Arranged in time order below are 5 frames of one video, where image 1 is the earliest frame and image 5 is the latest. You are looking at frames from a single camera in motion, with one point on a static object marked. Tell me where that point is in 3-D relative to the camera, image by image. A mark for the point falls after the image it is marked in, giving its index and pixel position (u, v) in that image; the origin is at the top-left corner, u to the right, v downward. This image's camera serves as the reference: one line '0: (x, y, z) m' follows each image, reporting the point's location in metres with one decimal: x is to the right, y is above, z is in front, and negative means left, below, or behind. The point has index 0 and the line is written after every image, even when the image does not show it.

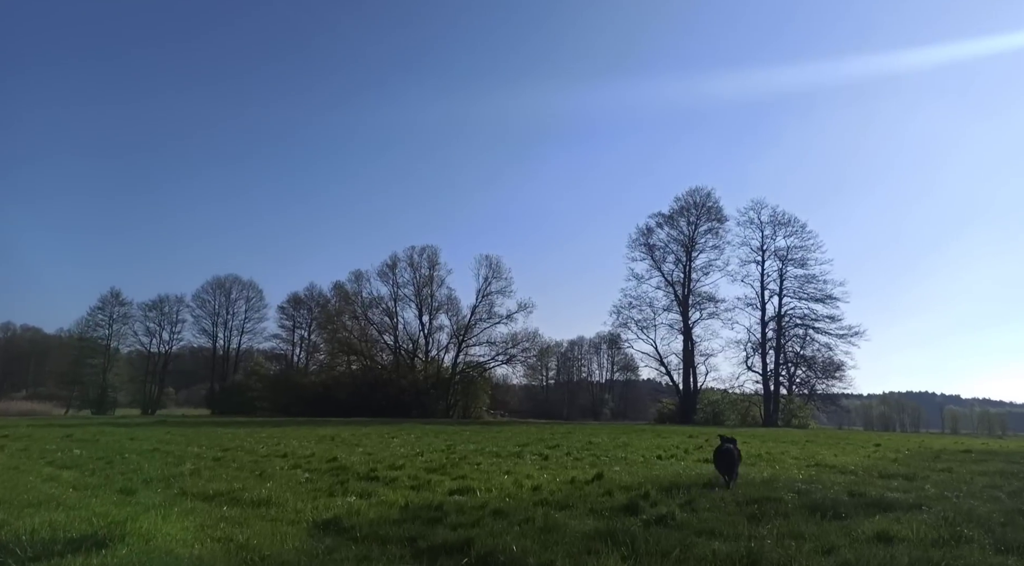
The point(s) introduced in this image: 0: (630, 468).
0: (+2.2, -3.6, +13.5) m
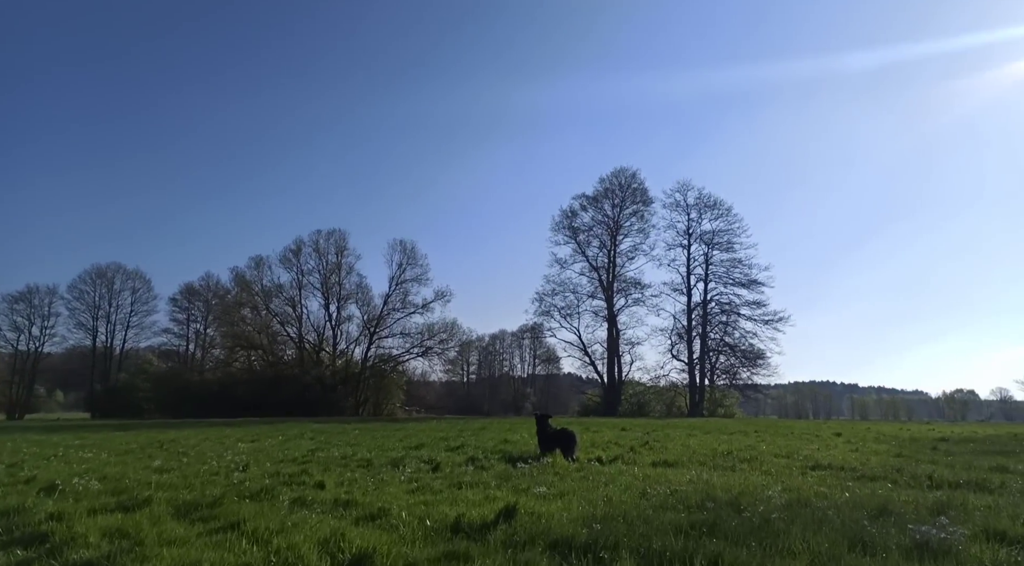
0: (+0.6, -2.4, +8.5) m
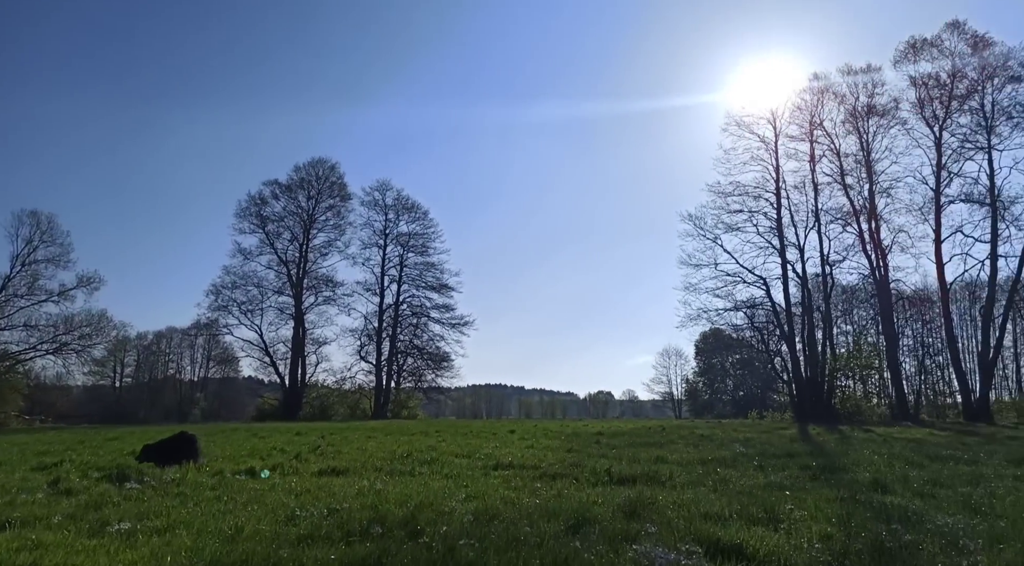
0: (-2.8, -2.0, +5.9) m
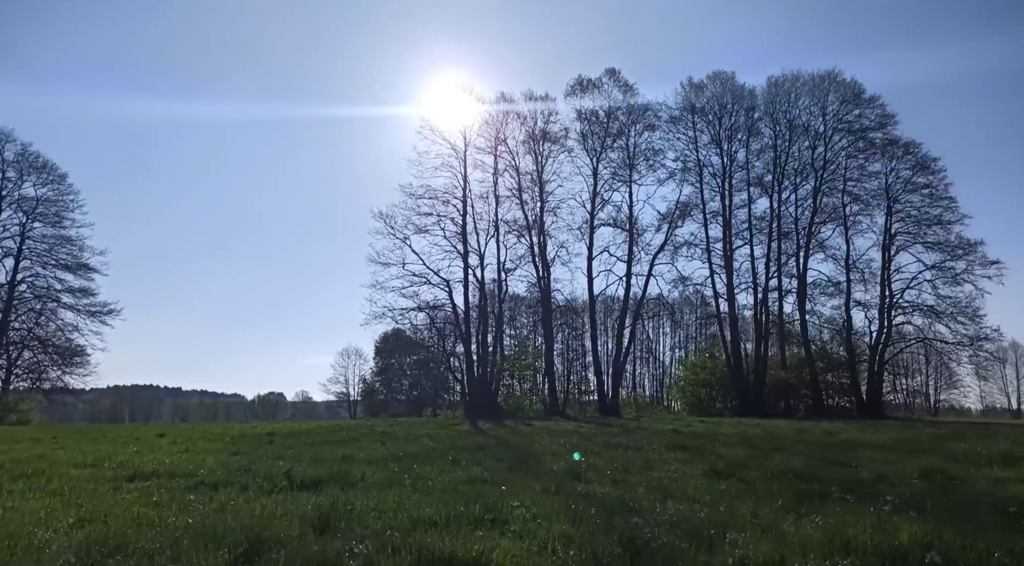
0: (-4.5, -1.3, +2.7) m
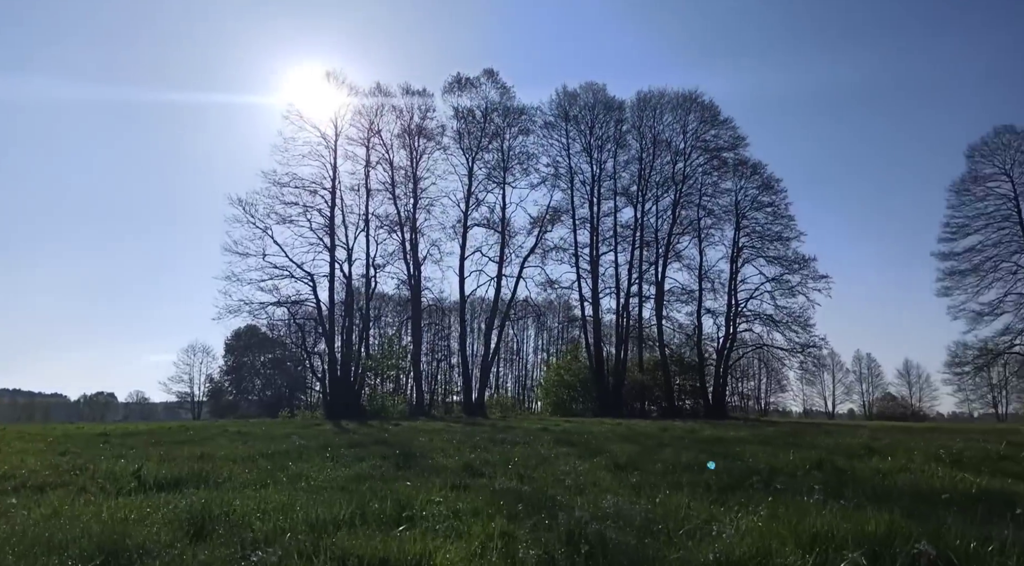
0: (-4.4, -0.9, +1.1) m
